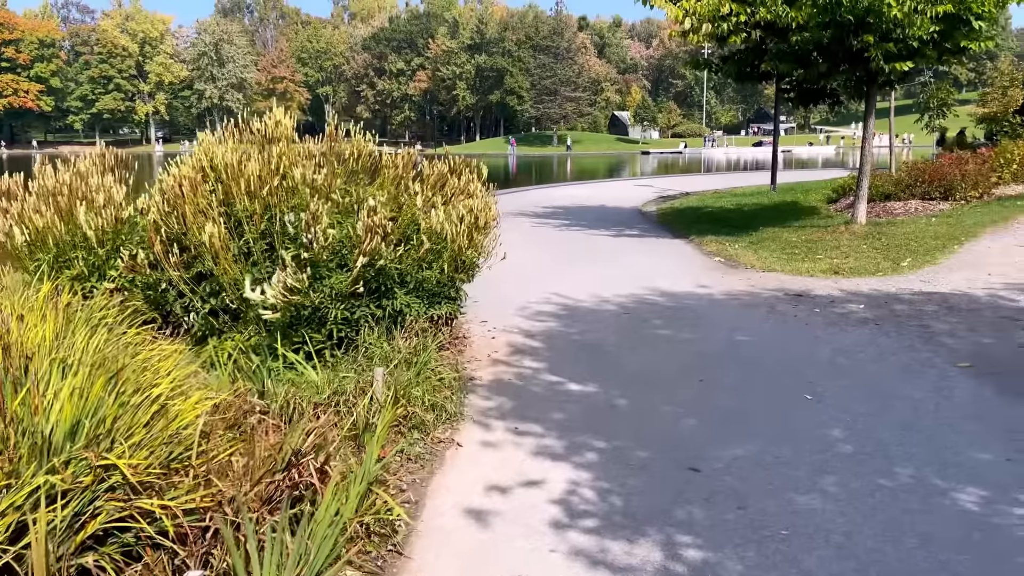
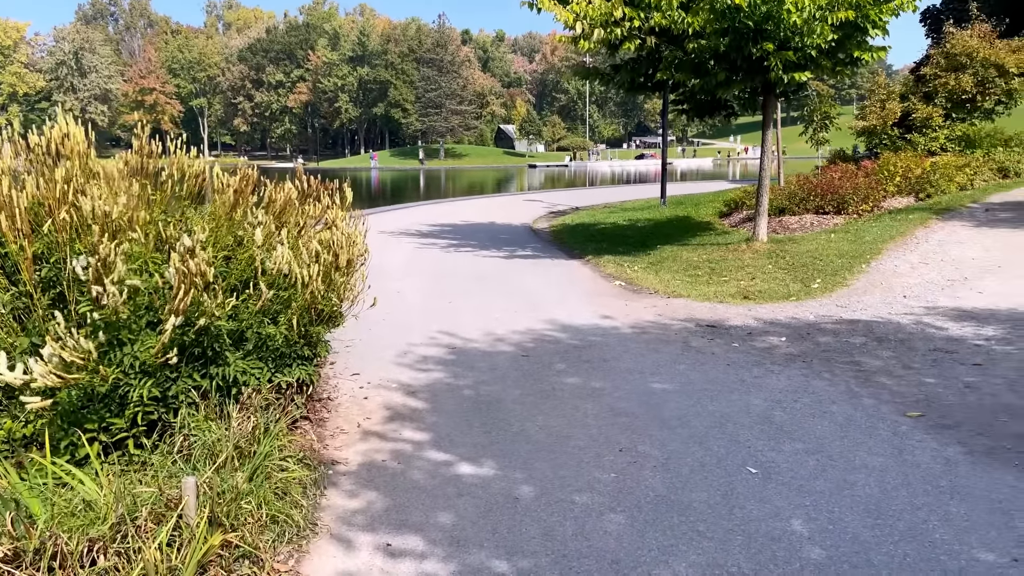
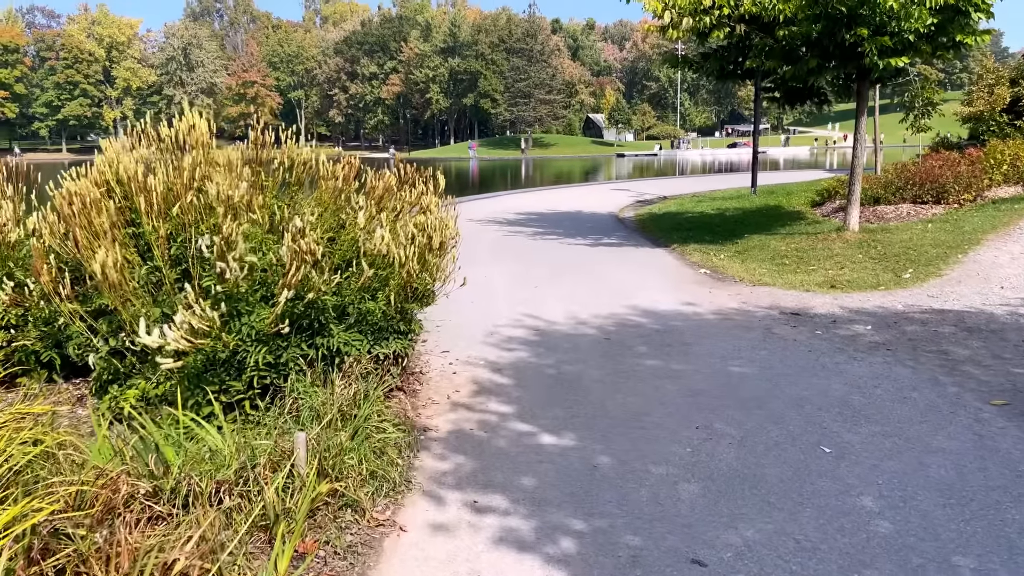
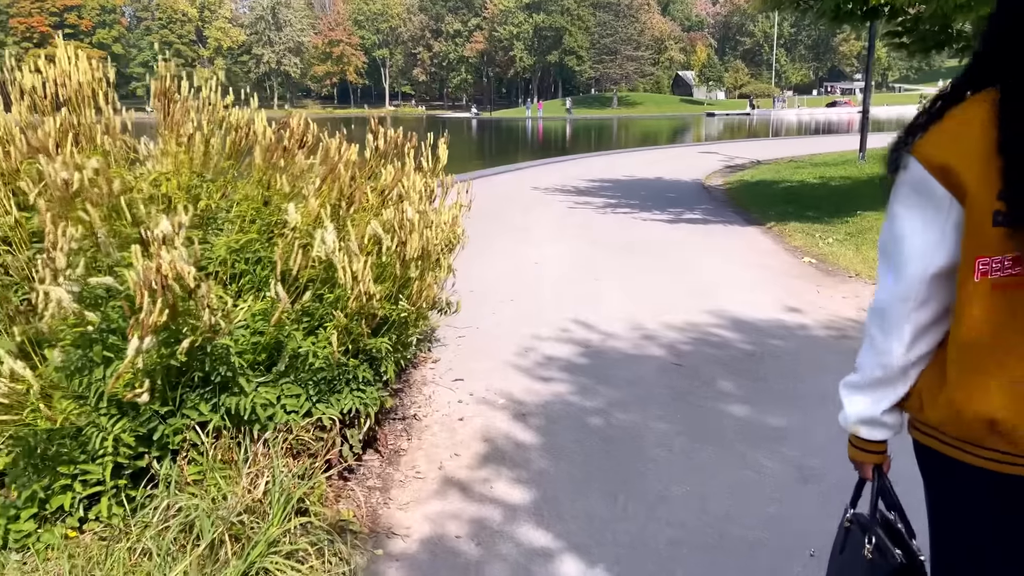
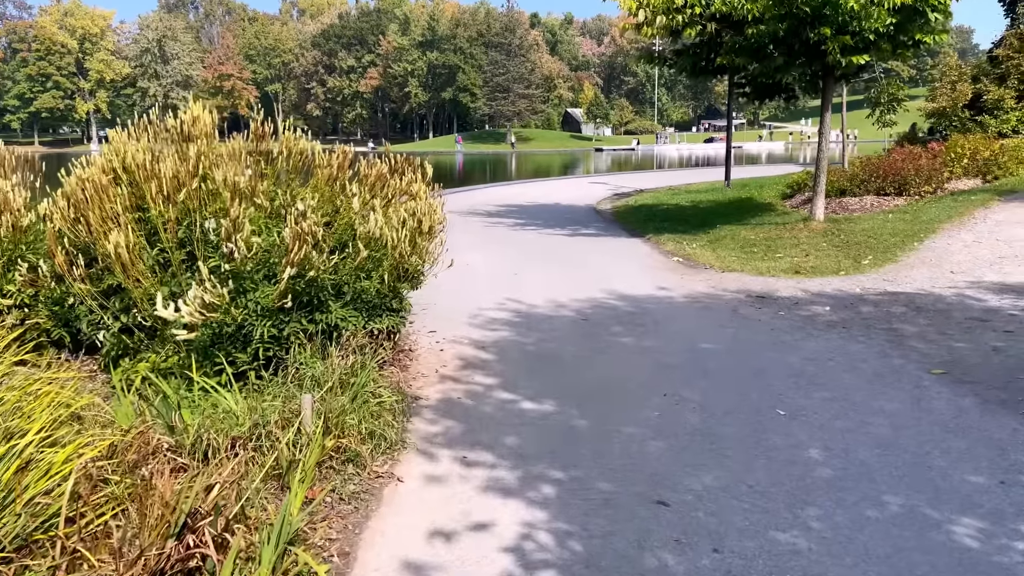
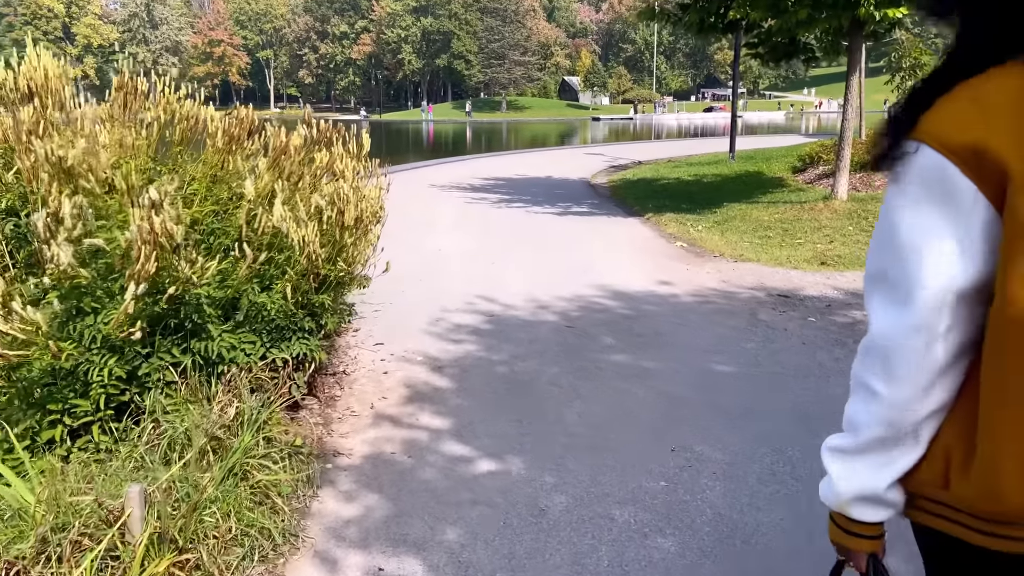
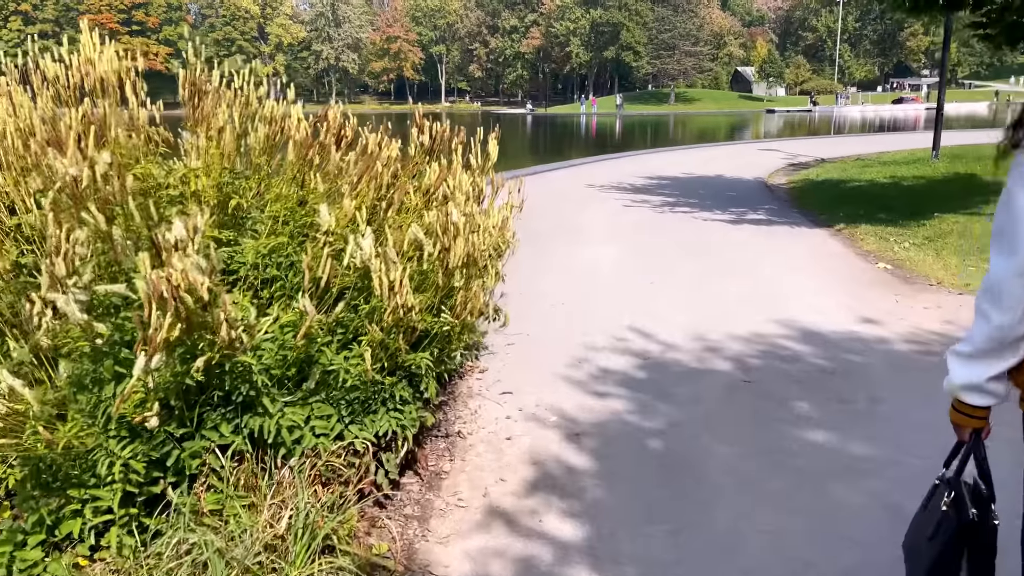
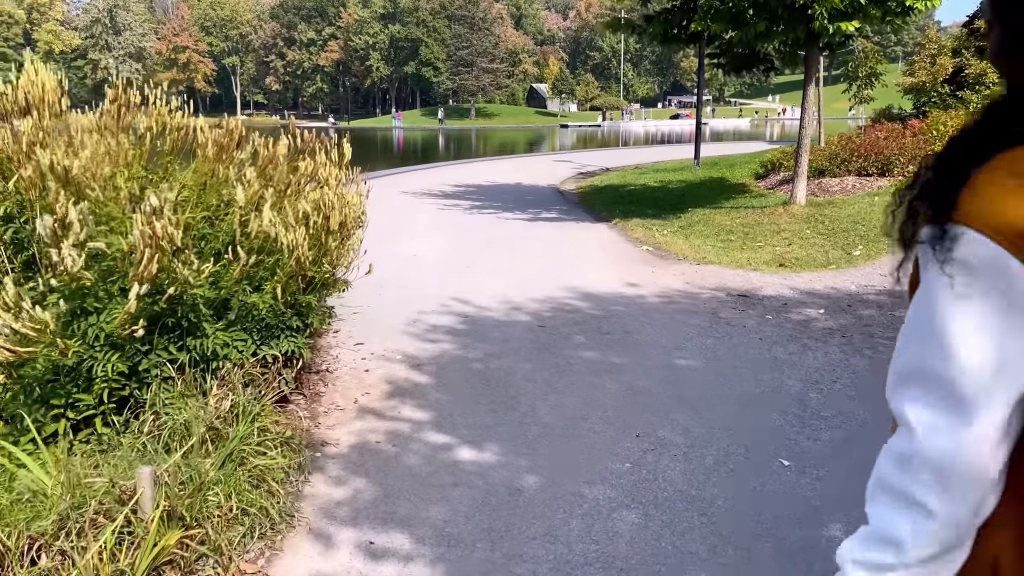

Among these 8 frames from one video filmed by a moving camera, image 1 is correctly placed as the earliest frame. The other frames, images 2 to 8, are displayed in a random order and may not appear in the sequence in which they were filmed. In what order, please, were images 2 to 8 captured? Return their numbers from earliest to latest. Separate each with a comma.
5, 3, 2, 8, 6, 4, 7
